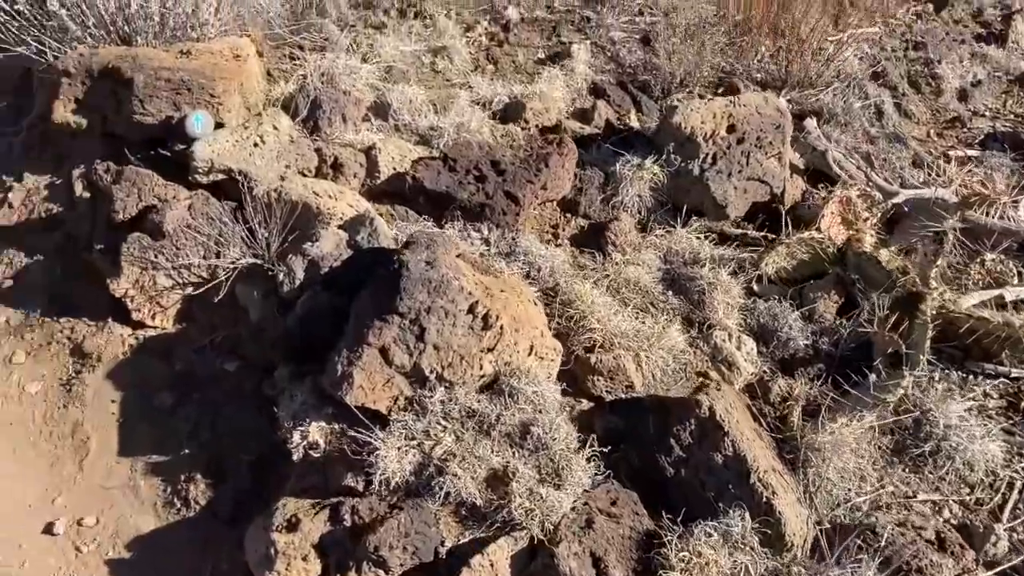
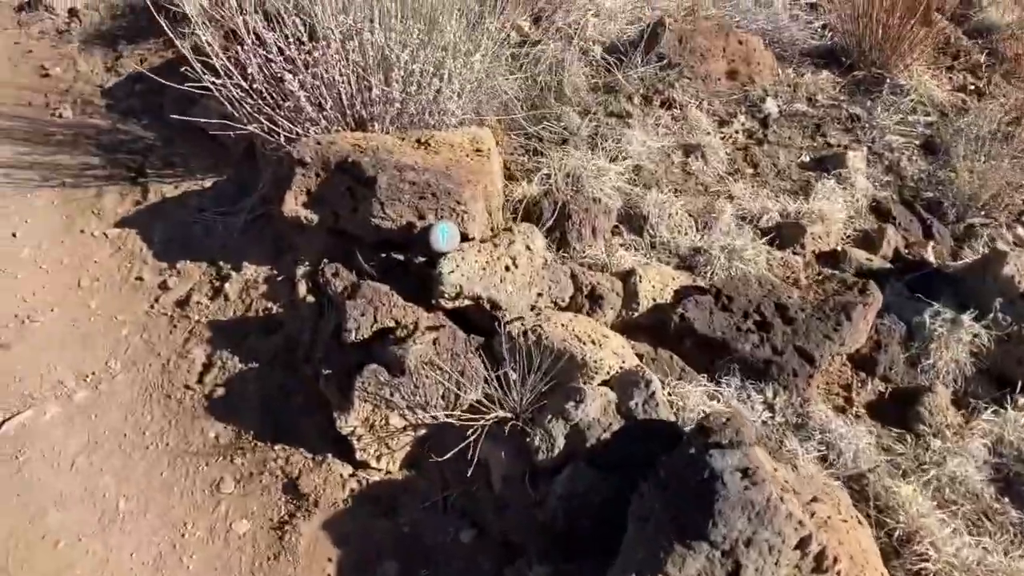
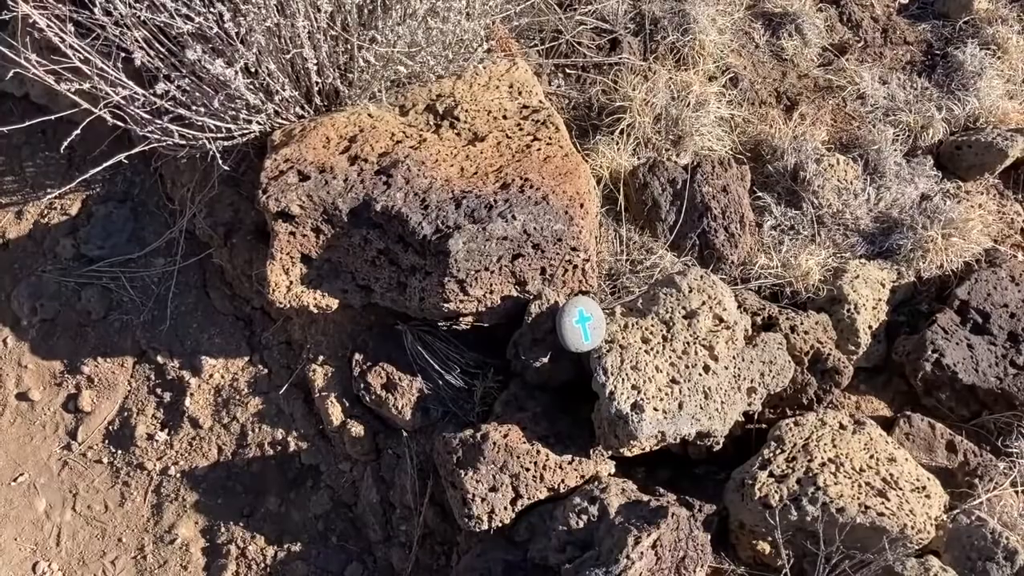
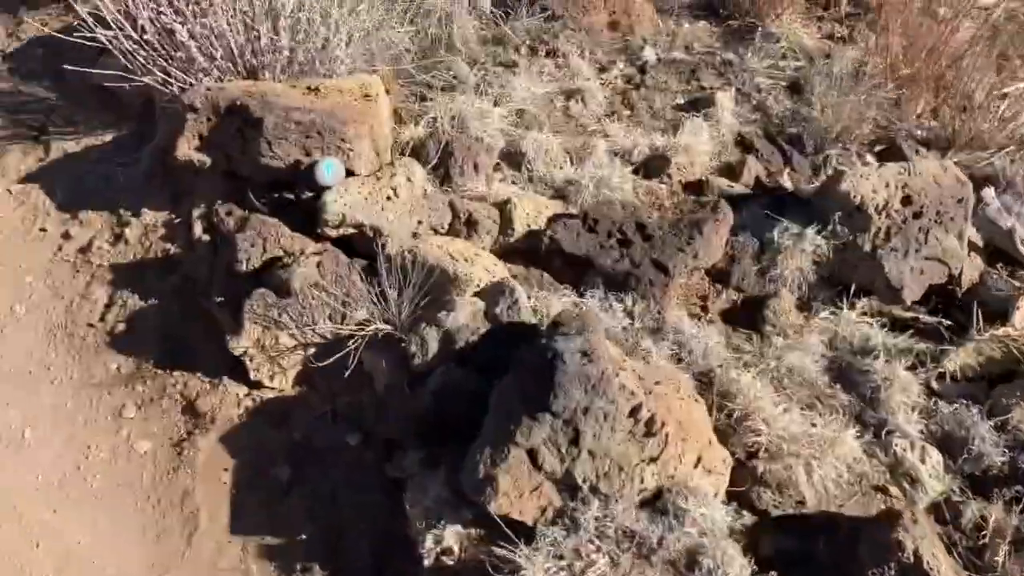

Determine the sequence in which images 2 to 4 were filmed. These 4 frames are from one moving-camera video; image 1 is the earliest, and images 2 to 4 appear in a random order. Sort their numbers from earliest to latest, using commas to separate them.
4, 2, 3
